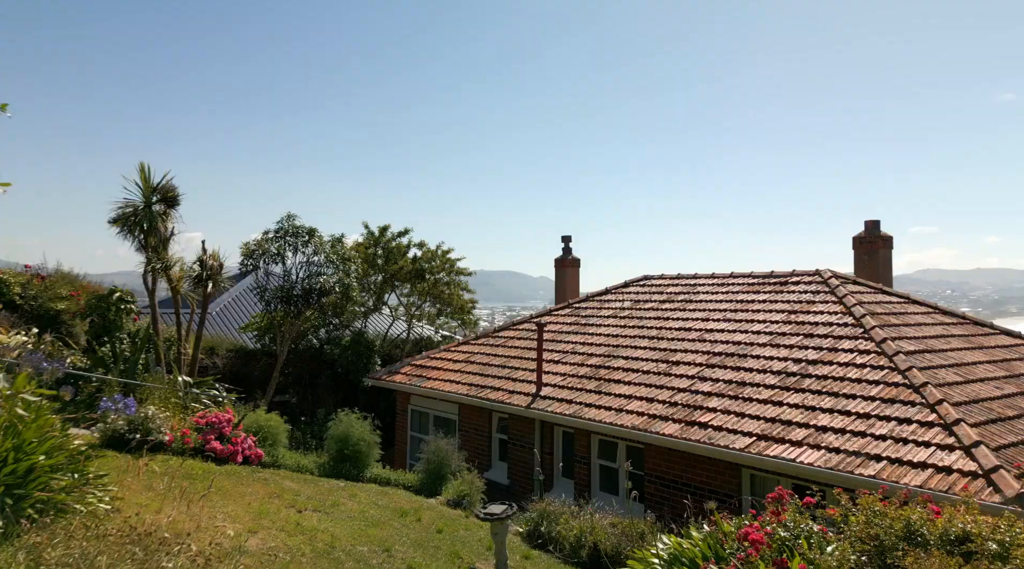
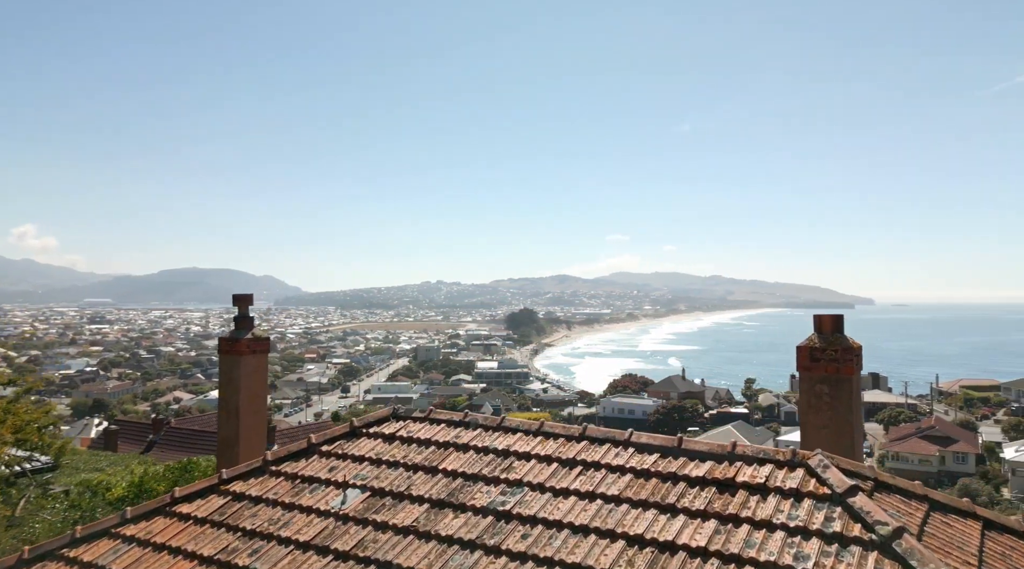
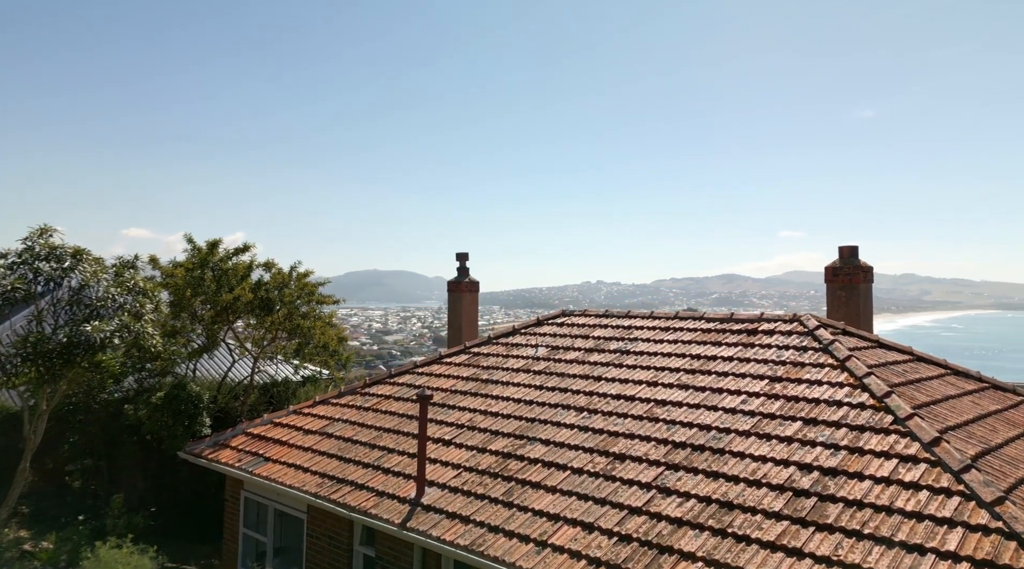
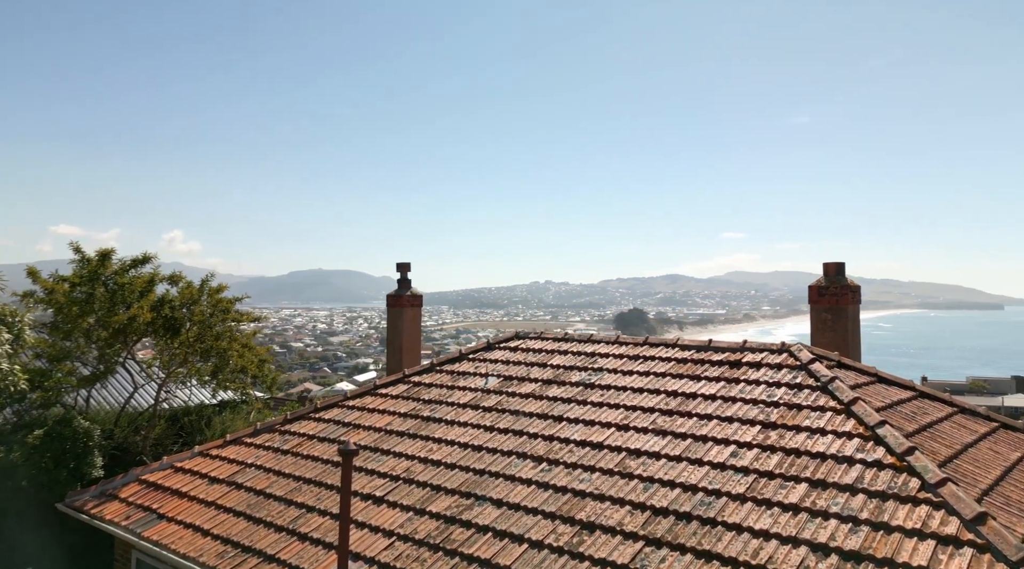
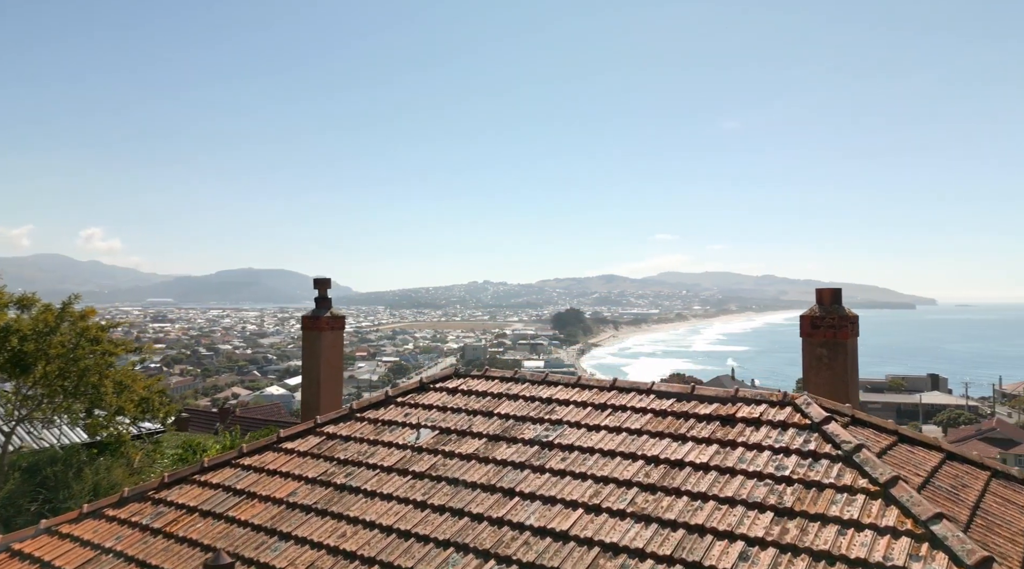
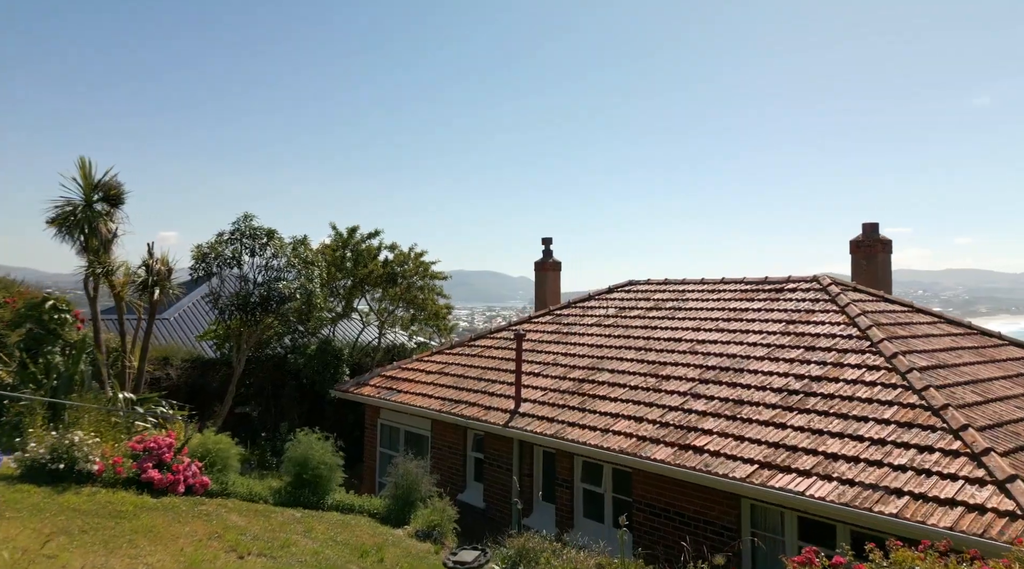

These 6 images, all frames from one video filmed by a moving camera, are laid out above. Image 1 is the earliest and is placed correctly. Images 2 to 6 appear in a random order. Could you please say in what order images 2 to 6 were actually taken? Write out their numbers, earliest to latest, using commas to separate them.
6, 3, 4, 5, 2
